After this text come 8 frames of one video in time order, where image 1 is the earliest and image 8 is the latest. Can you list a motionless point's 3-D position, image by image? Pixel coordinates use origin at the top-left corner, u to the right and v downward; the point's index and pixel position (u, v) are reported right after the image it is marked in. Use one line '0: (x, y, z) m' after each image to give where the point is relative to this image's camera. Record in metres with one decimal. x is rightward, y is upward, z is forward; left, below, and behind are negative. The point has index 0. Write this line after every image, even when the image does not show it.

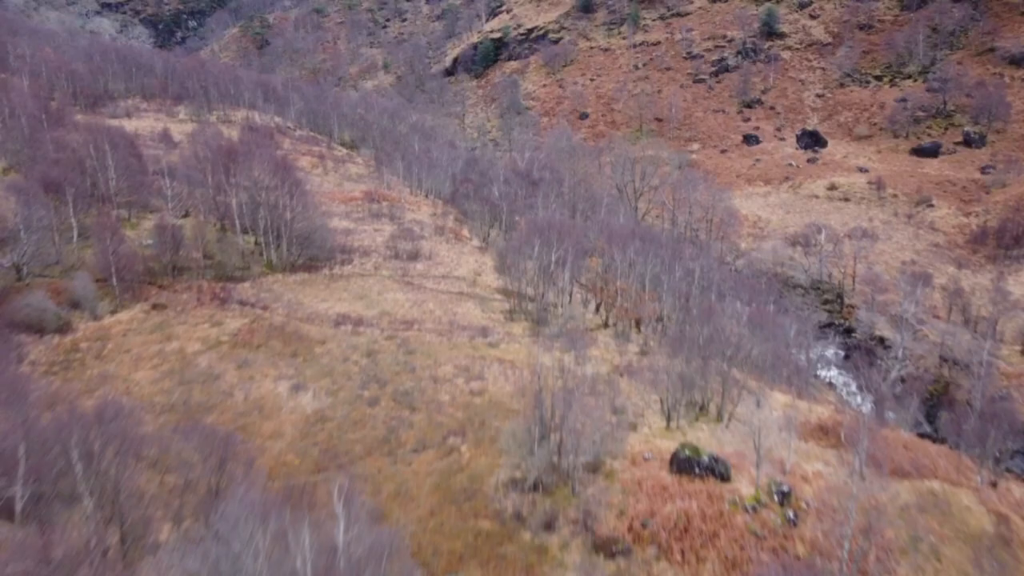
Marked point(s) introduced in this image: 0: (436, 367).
0: (-2.0, -2.0, +19.1) m
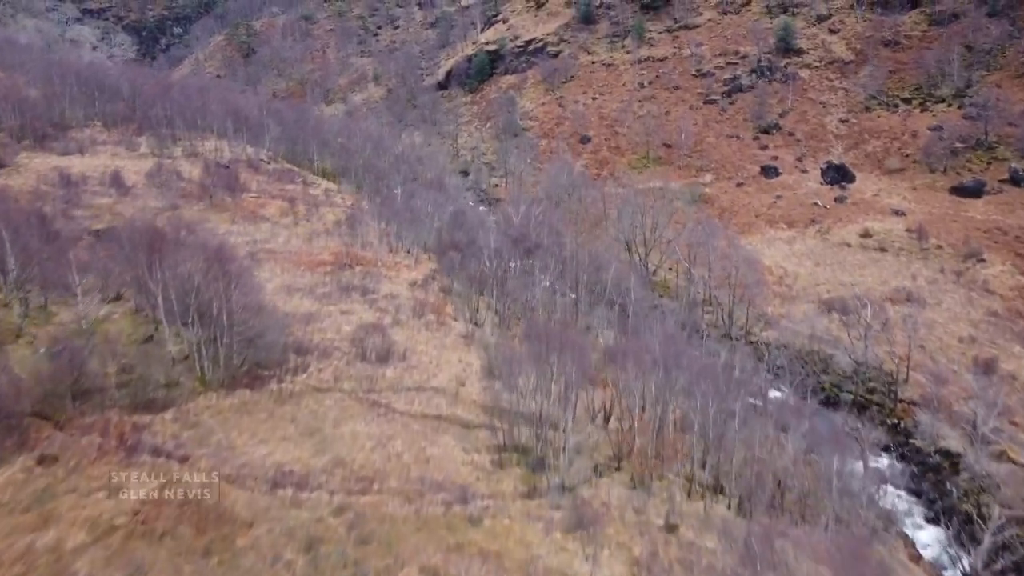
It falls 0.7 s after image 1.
0: (-2.3, -5.5, +14.2) m
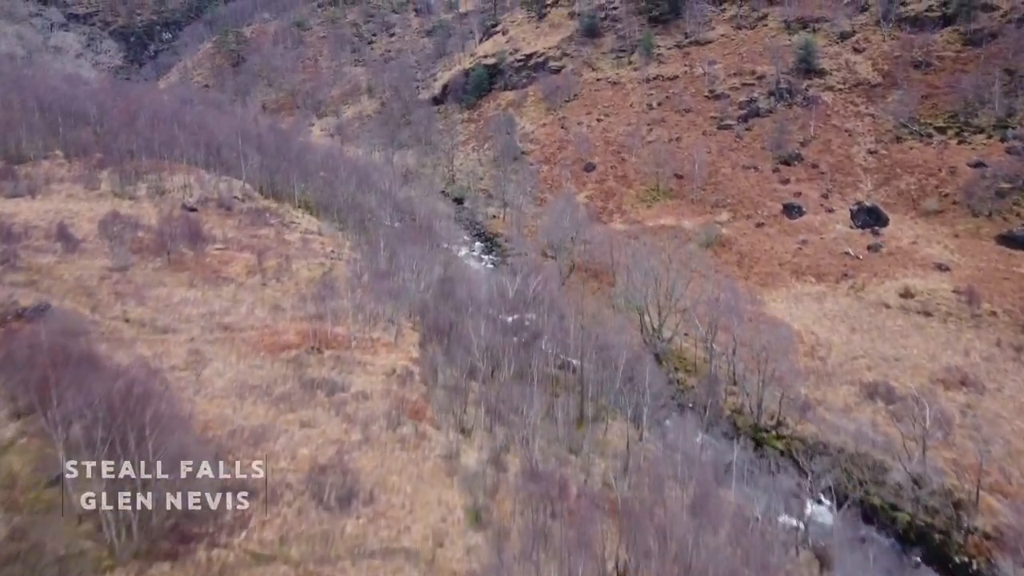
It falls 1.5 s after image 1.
0: (-2.5, -8.8, +9.9) m
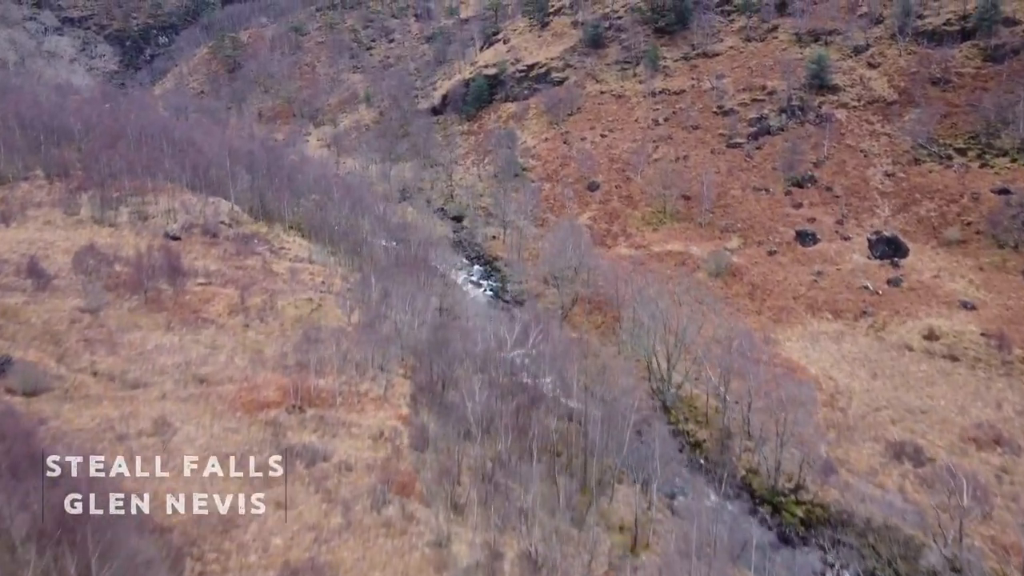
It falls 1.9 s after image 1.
0: (-2.6, -10.7, +7.8) m
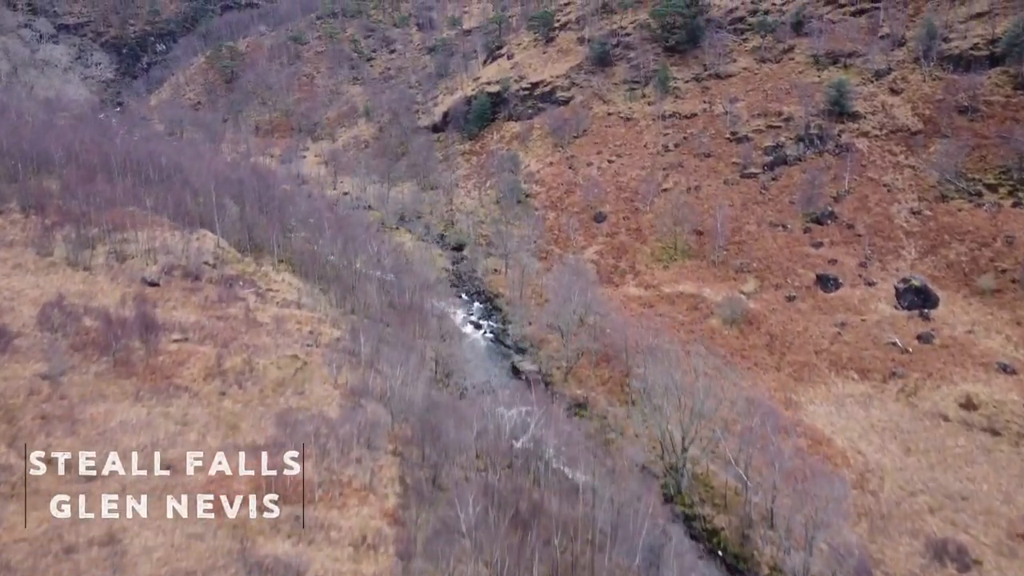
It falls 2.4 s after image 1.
0: (-2.8, -13.4, +5.2) m
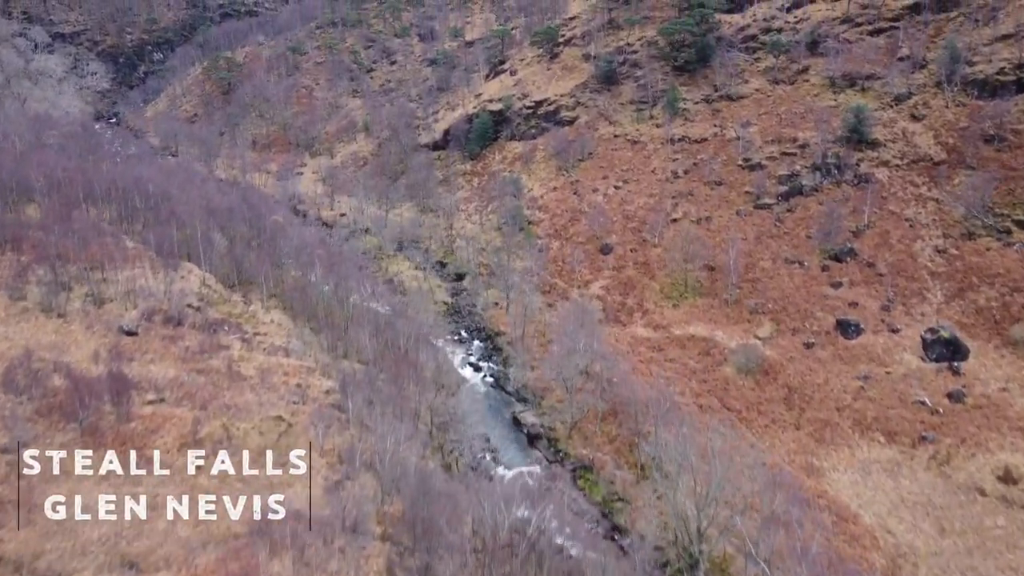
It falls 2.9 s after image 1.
0: (-3.0, -15.7, +2.9) m
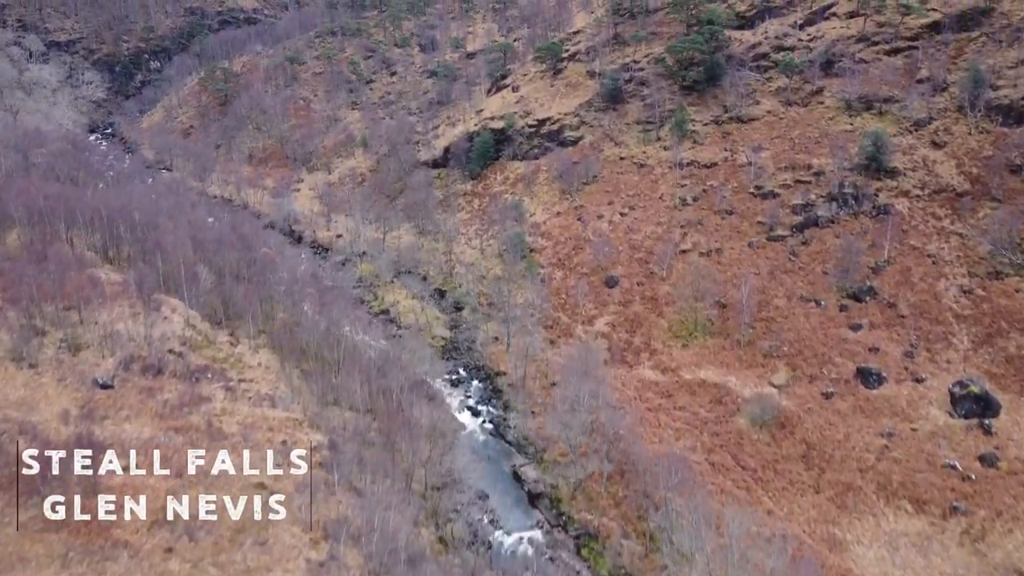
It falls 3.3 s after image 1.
0: (-3.1, -18.0, +0.7) m
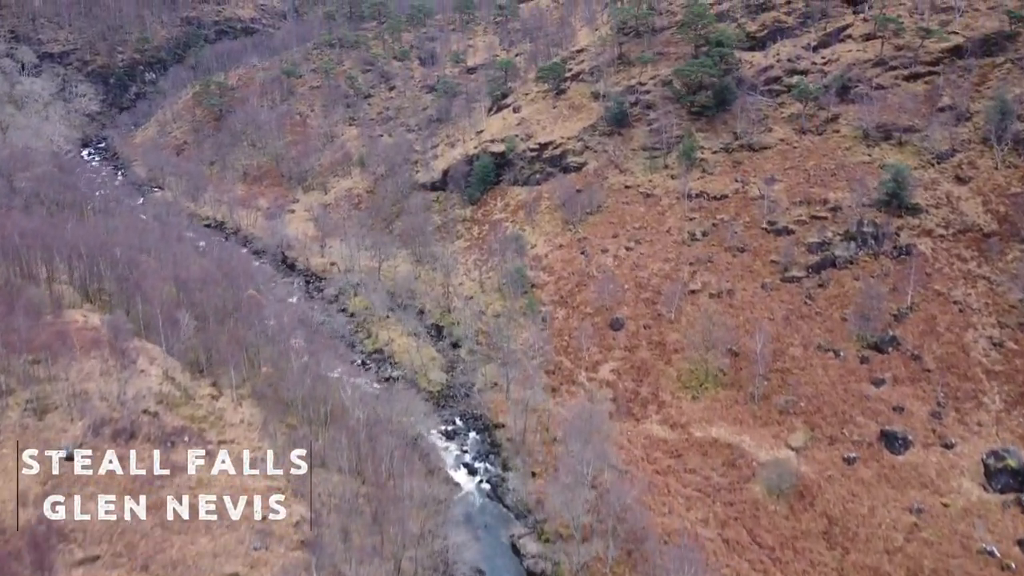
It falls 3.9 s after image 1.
0: (-3.4, -20.7, -1.7) m
